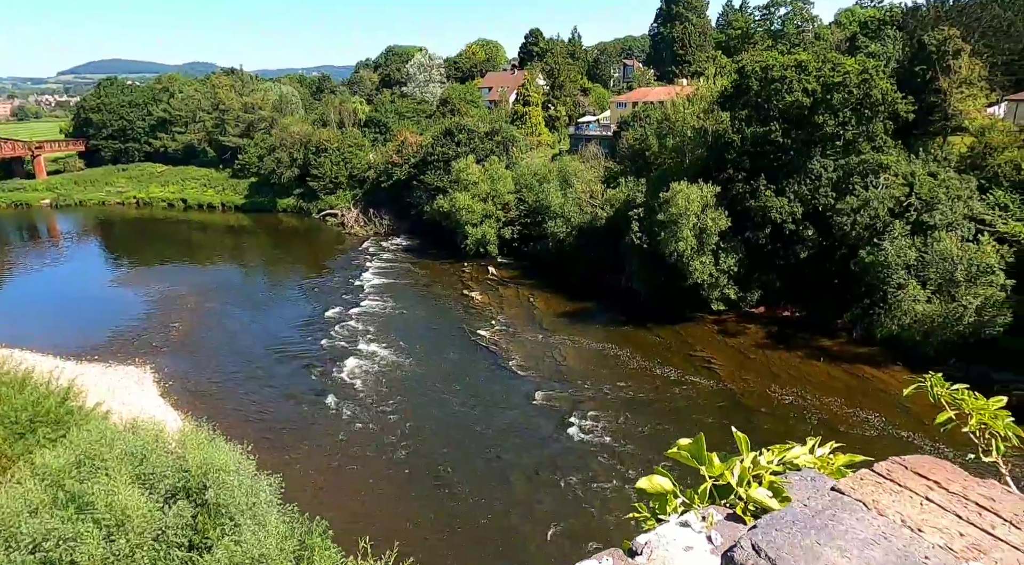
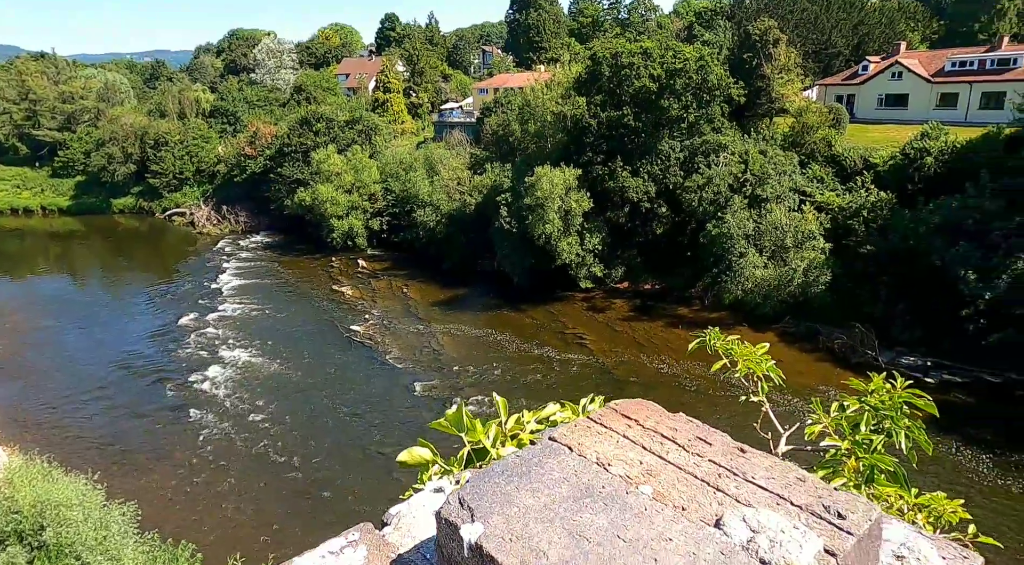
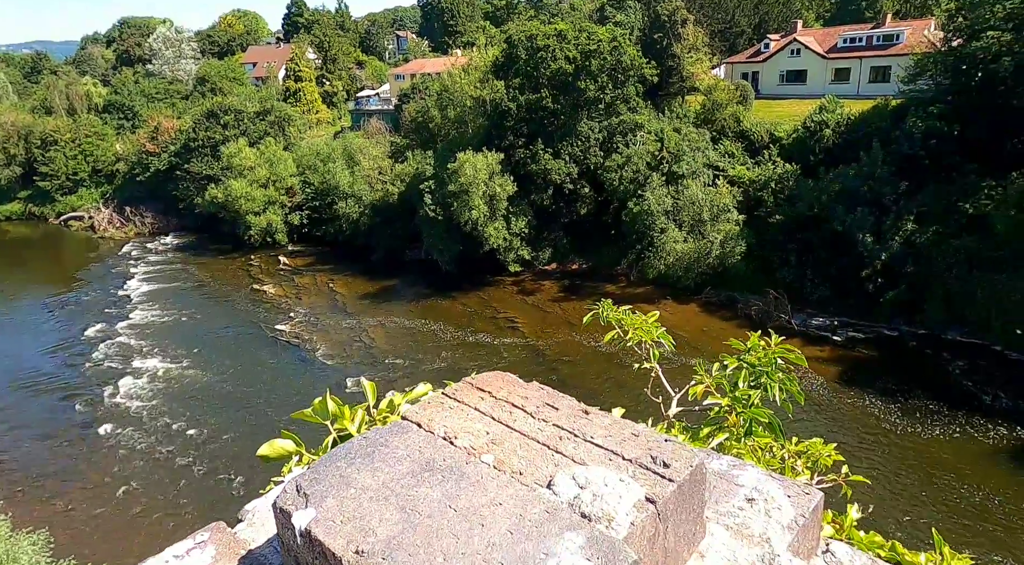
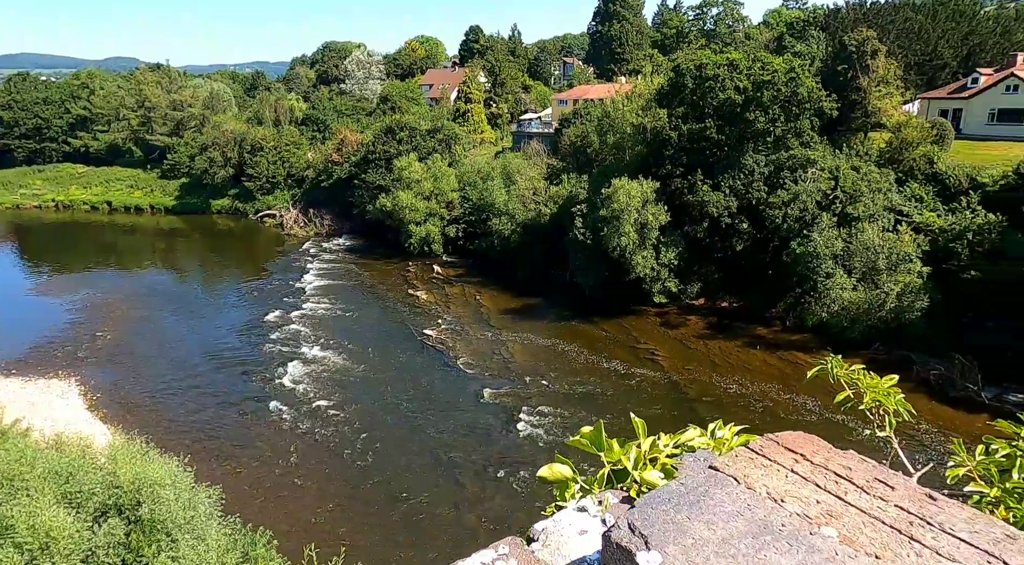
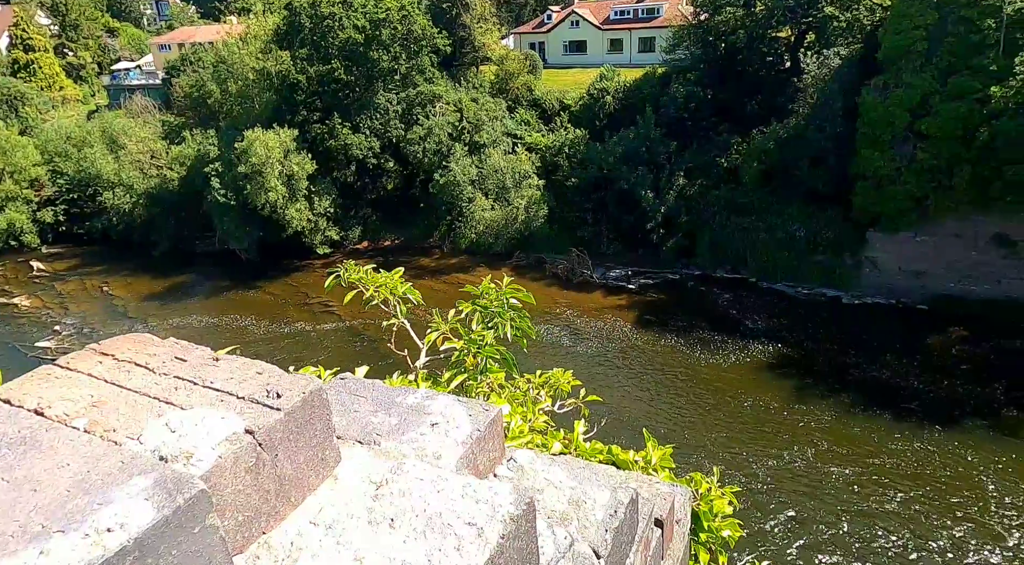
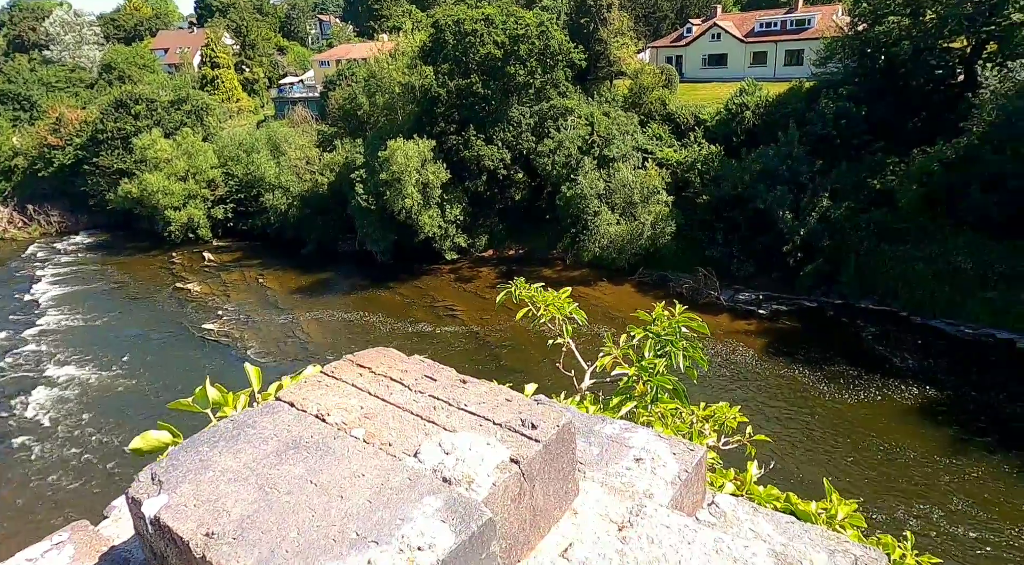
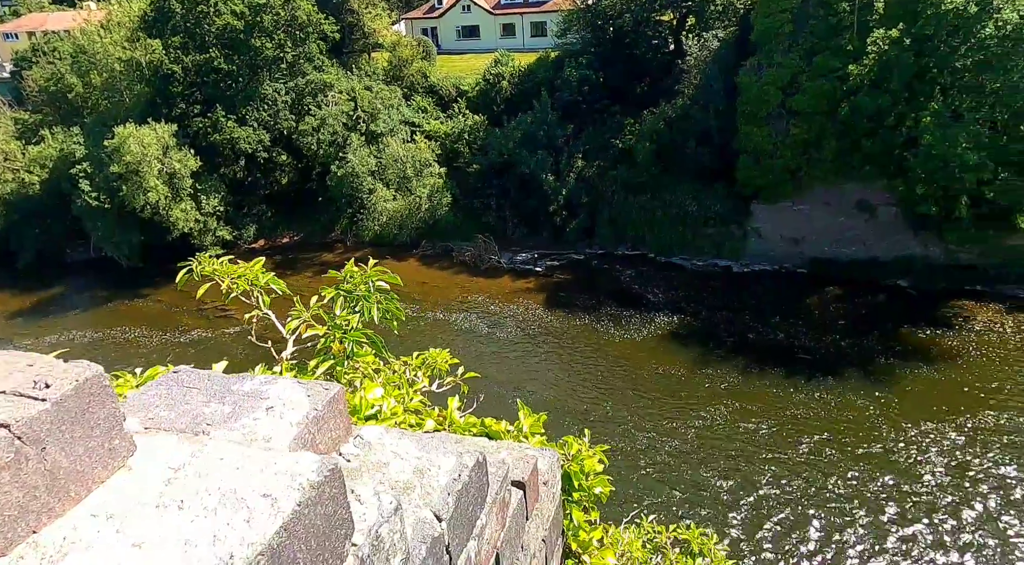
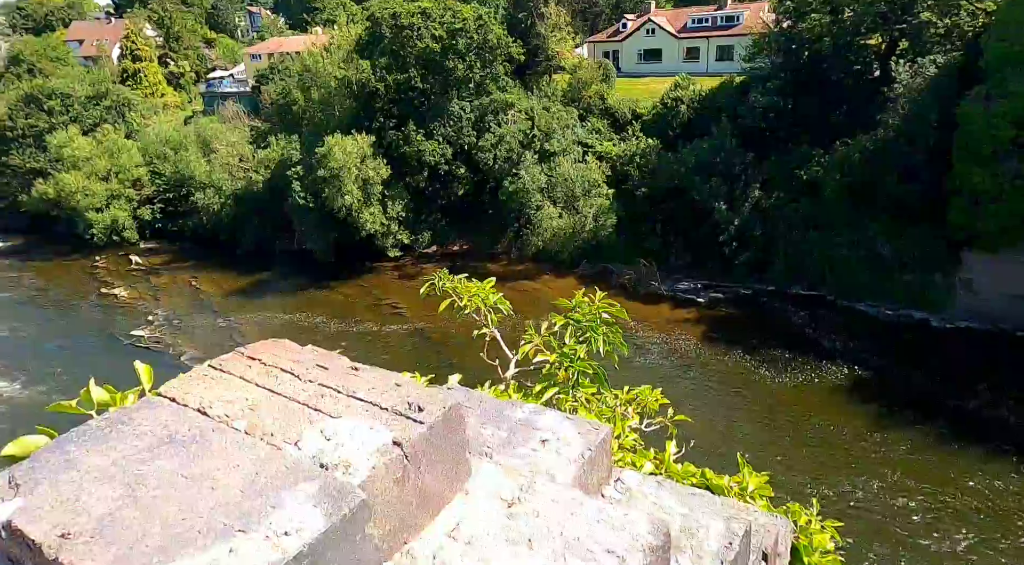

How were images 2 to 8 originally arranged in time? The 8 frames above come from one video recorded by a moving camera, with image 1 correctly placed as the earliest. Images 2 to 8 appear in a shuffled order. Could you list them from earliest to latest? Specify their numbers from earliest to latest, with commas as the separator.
4, 2, 3, 6, 8, 5, 7
